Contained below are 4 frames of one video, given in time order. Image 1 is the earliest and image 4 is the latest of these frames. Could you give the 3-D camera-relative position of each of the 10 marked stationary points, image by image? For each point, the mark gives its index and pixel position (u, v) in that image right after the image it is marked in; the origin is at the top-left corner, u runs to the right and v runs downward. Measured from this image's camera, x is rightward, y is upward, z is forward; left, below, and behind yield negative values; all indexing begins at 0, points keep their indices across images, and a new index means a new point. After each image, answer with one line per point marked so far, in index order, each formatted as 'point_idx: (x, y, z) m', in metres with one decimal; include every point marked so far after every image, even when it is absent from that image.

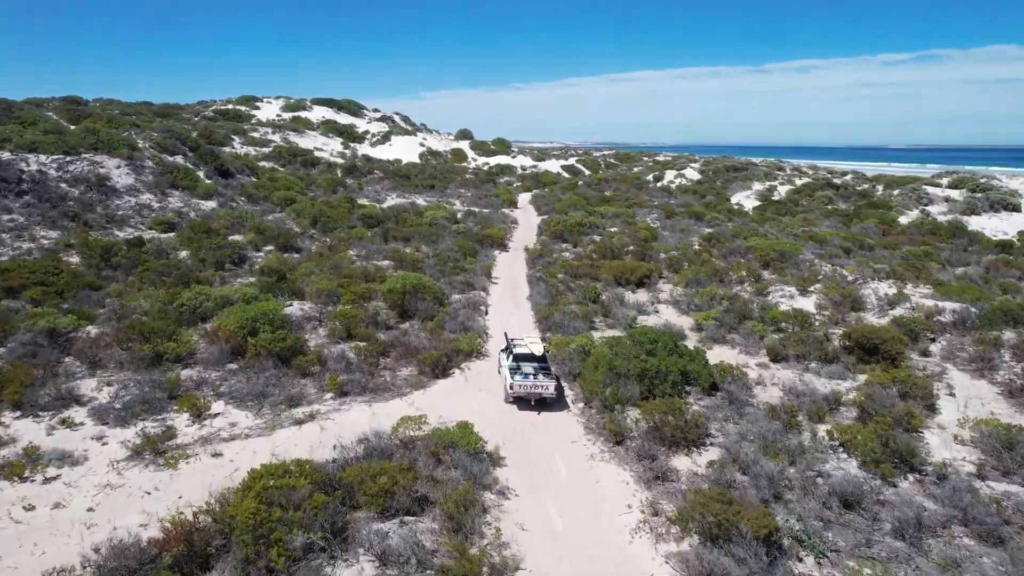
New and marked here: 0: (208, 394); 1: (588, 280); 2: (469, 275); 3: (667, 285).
0: (-4.4, -1.5, +9.8) m
1: (+2.0, +0.1, +17.8) m
2: (-1.1, +0.2, +17.9) m
3: (+4.1, +0.1, +17.9) m
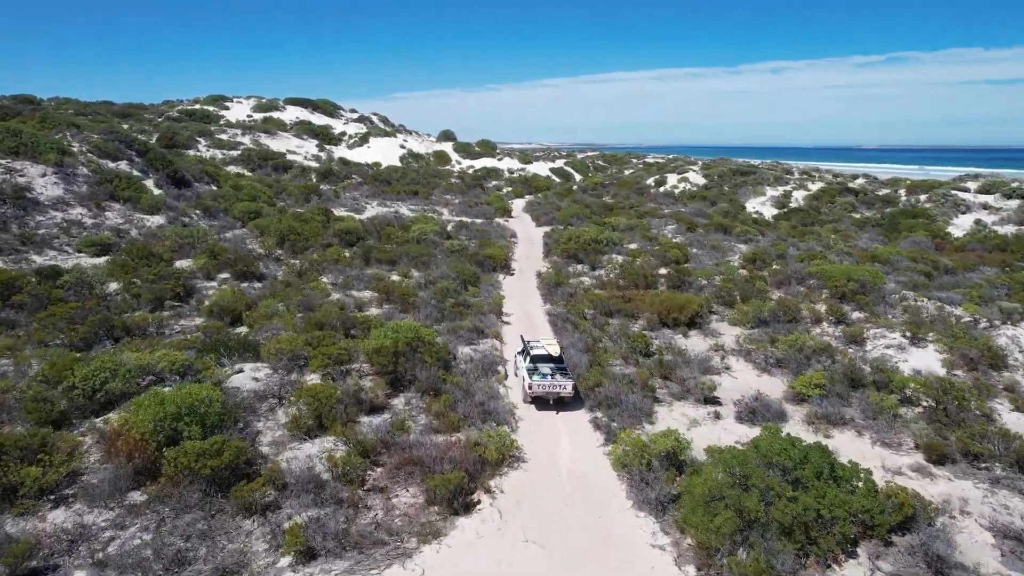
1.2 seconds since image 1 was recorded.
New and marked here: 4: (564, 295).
0: (-3.8, -2.4, +6.0) m
1: (+2.4, -0.8, +14.2) m
2: (-0.7, -0.7, +14.2) m
3: (+4.5, -0.8, +14.3) m
4: (+1.3, -0.2, +16.5) m
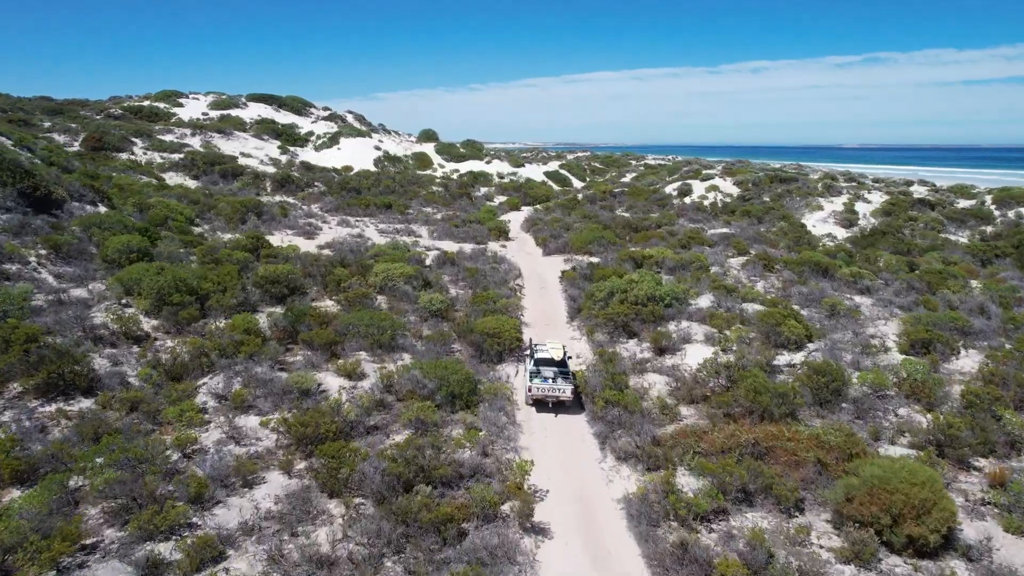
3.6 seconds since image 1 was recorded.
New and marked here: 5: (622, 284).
0: (-3.2, -4.2, -1.8) m
1: (+2.8, -2.5, +6.5) m
2: (-0.3, -2.4, +6.5) m
3: (+4.9, -2.5, +6.7) m
4: (+1.6, -2.0, +8.9) m
5: (+2.5, +0.1, +15.1) m
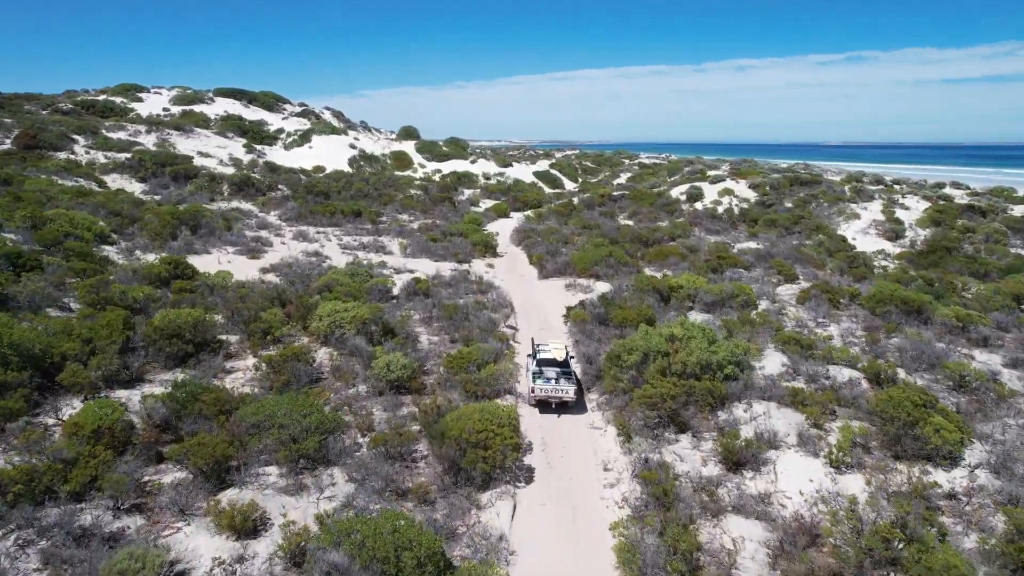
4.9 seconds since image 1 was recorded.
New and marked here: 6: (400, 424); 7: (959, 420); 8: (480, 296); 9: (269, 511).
0: (-2.9, -5.2, -6.4) m
1: (+2.9, -3.5, +2.1) m
2: (-0.3, -3.4, +2.0) m
3: (+4.9, -3.5, +2.3) m
4: (+1.6, -3.0, +4.4) m
5: (+2.4, -0.9, +10.7) m
6: (-1.6, -1.8, +9.4) m
7: (+5.6, -1.7, +8.5) m
8: (-0.8, -0.2, +17.0) m
9: (-2.6, -2.3, +7.2) m
